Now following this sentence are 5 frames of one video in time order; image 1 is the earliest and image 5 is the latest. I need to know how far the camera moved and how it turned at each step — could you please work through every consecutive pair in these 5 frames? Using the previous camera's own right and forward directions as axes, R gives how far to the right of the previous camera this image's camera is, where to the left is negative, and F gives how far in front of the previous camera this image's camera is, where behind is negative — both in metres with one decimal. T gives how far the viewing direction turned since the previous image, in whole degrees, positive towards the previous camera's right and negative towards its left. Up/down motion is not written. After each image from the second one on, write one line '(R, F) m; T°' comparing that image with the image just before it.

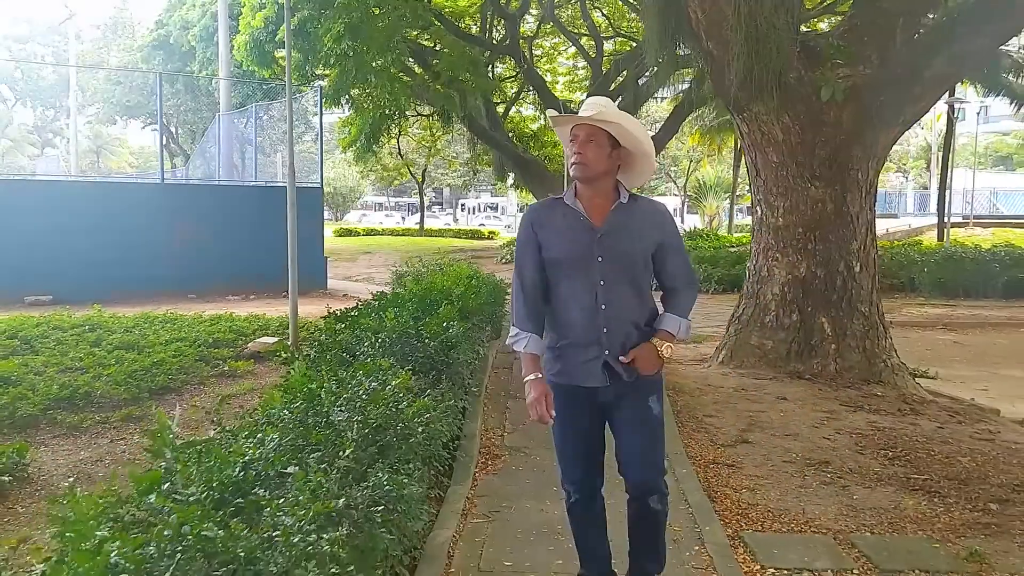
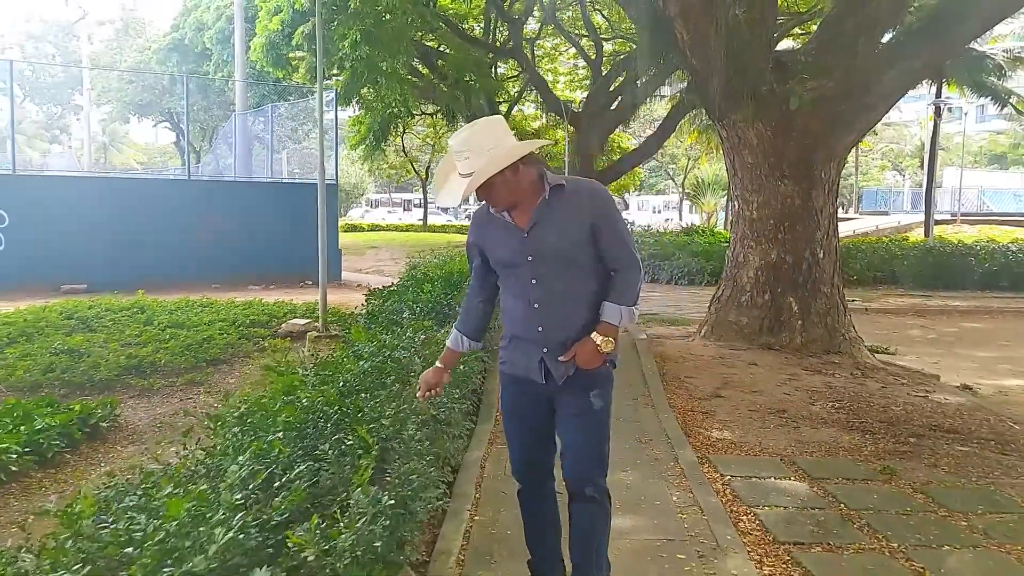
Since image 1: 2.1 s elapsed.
(-0.1, -1.1) m; 0°
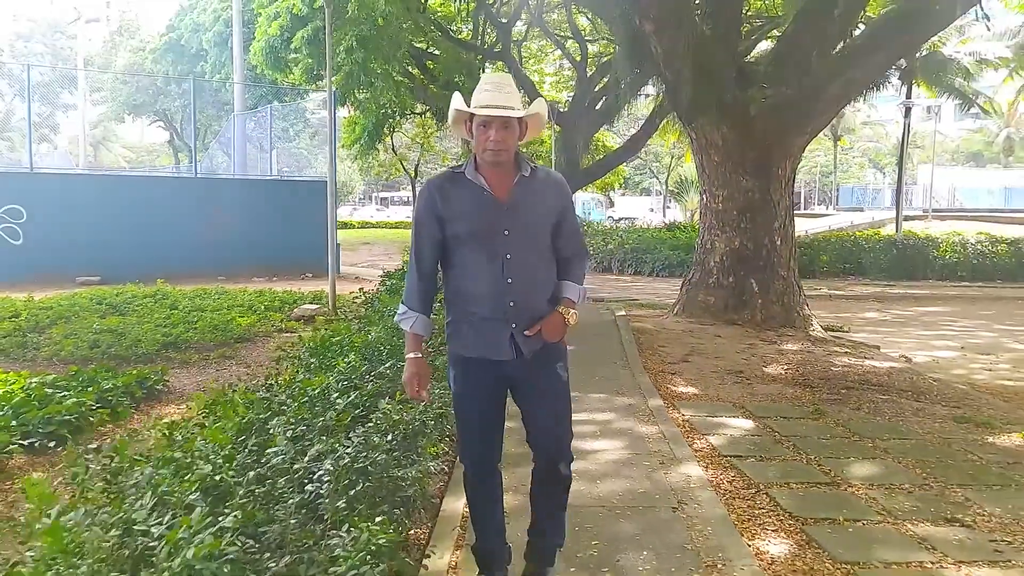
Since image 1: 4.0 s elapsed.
(-0.1, -1.1) m; +1°
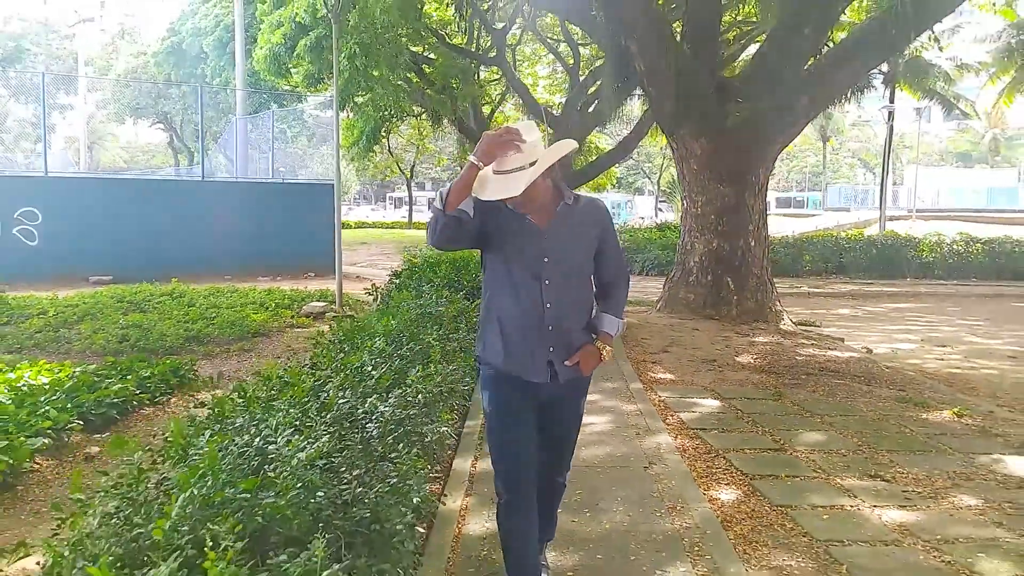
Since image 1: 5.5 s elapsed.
(0.0, -0.8) m; 0°
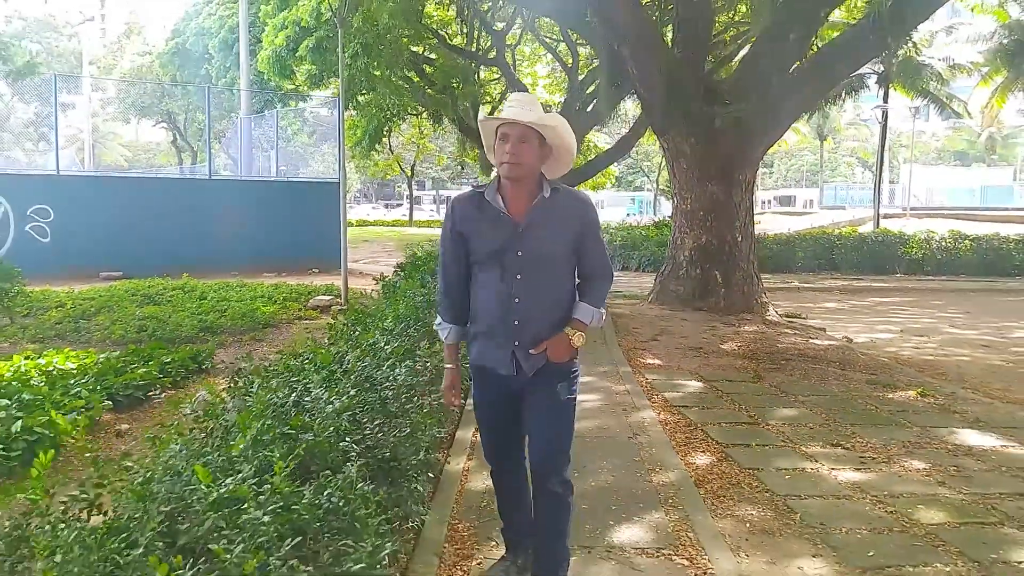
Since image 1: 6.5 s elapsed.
(0.0, -0.5) m; 0°
